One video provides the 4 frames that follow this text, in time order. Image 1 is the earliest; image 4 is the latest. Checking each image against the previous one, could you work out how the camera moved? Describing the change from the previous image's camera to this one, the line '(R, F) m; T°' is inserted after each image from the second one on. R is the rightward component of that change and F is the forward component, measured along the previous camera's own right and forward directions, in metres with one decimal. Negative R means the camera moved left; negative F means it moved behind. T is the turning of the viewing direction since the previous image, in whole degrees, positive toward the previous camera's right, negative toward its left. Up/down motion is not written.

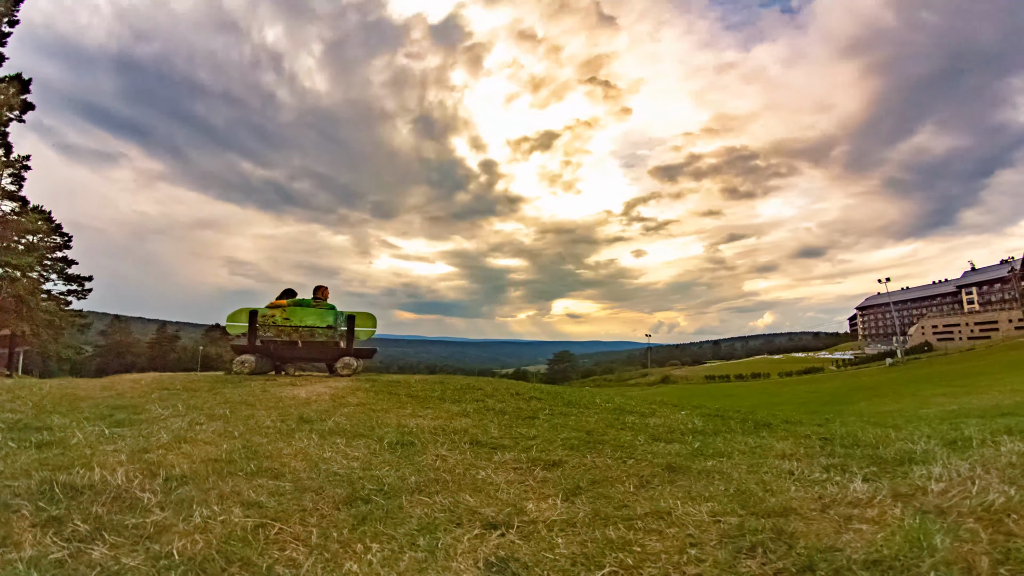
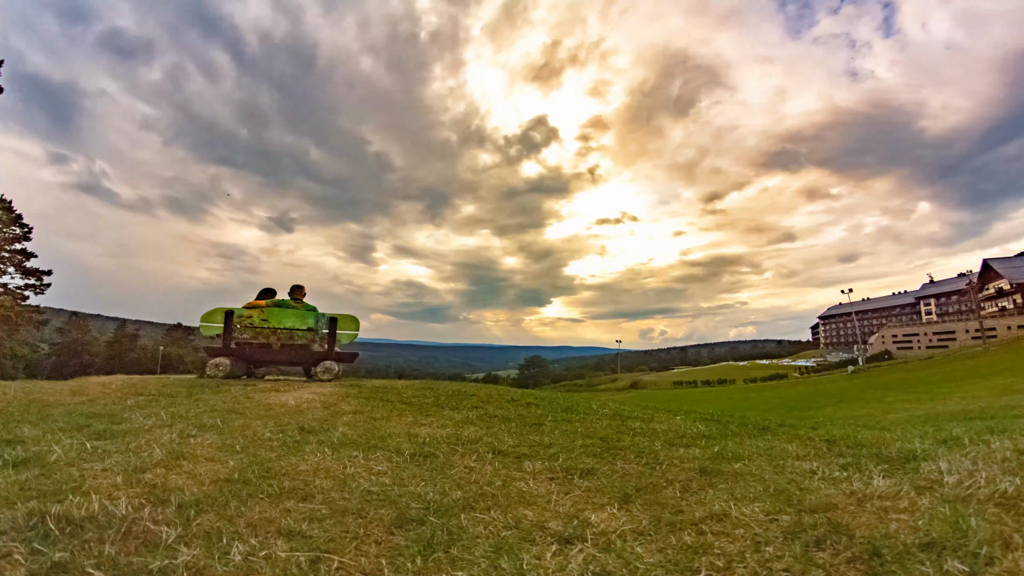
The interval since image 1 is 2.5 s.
(-2.4, +0.4) m; +12°
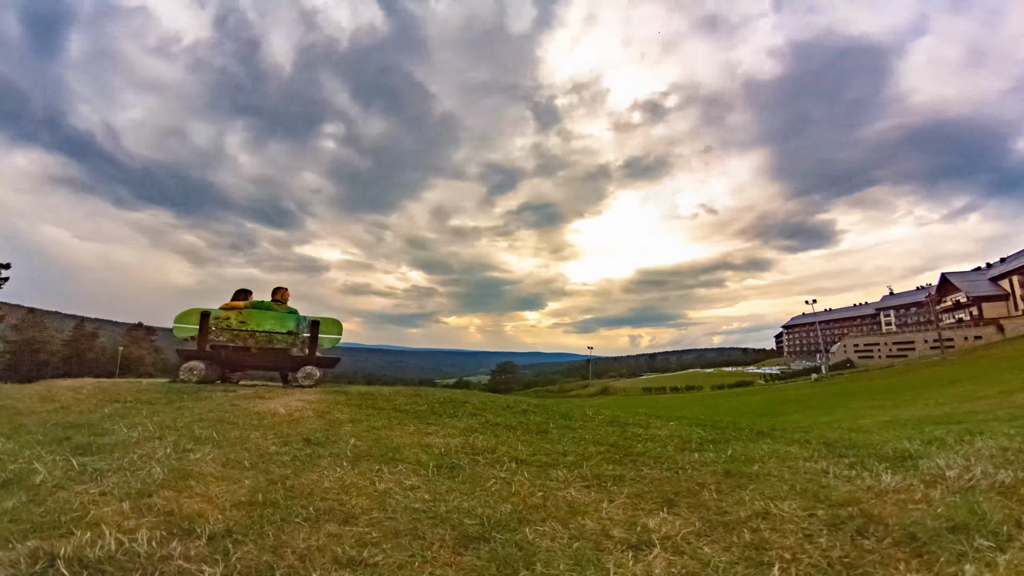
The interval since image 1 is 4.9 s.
(-2.2, +0.5) m; +11°
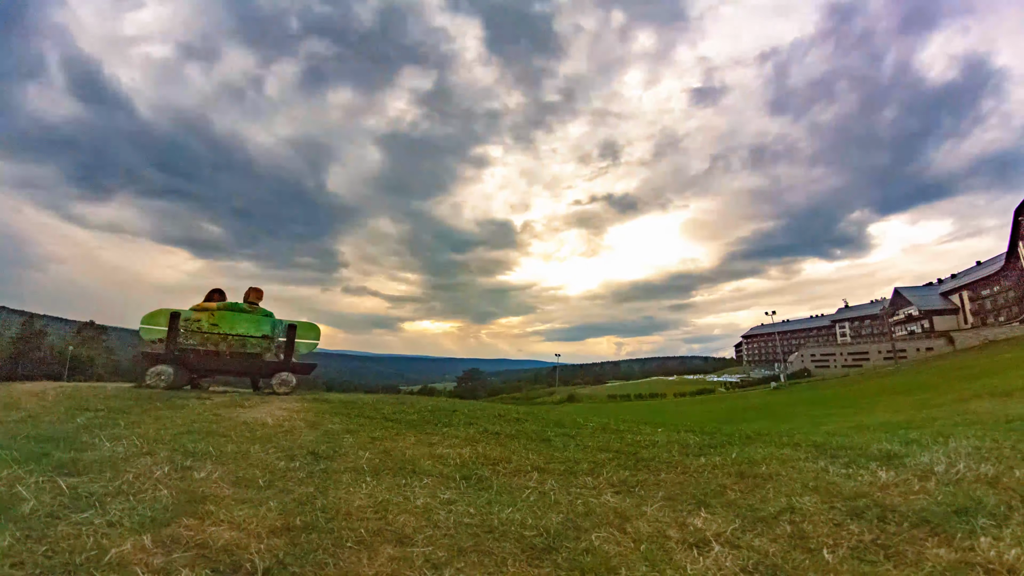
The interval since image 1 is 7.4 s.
(-2.0, +0.7) m; +11°
